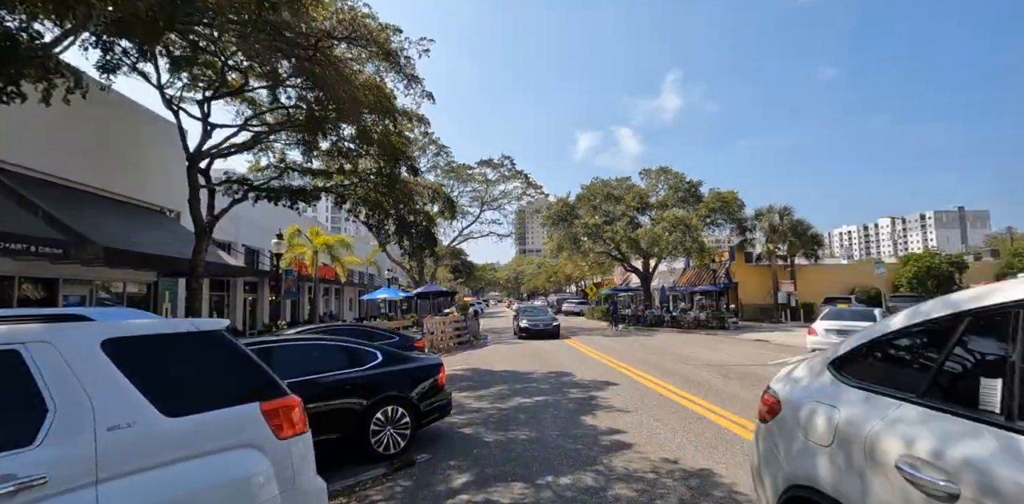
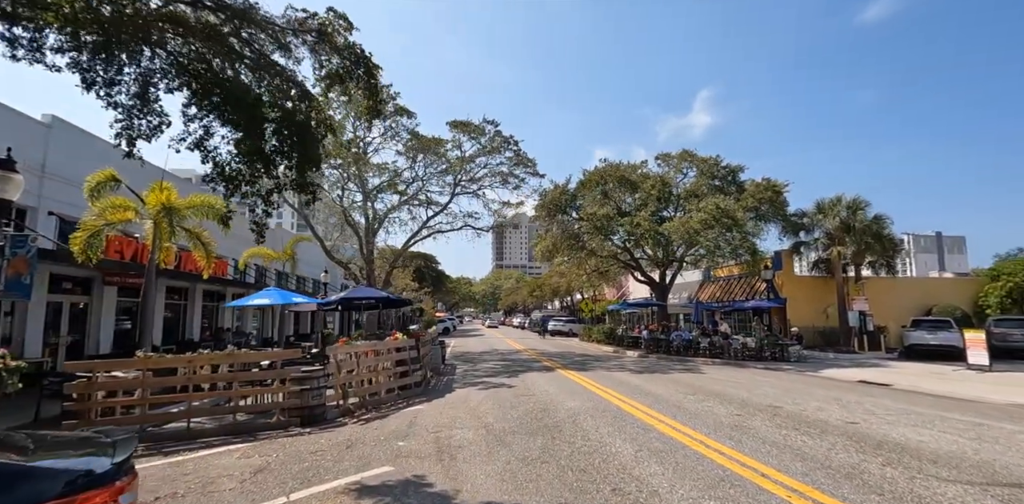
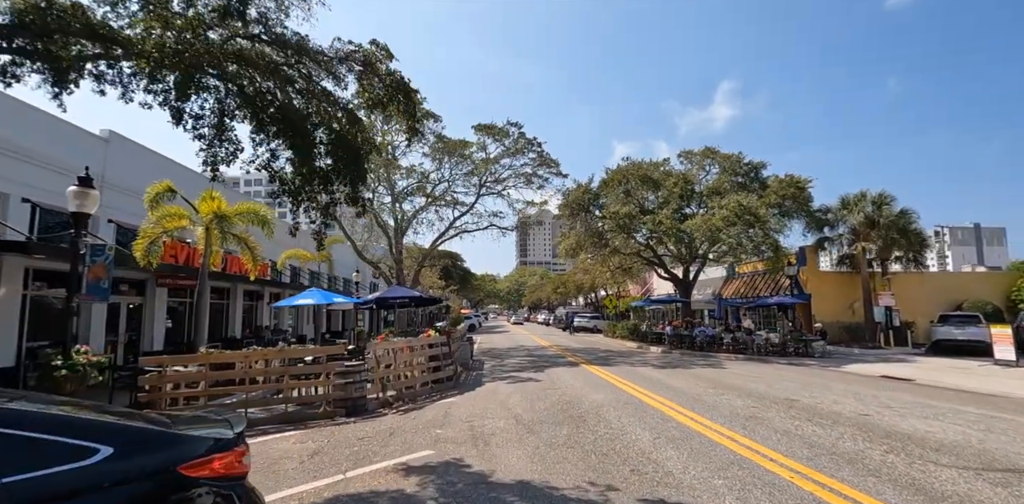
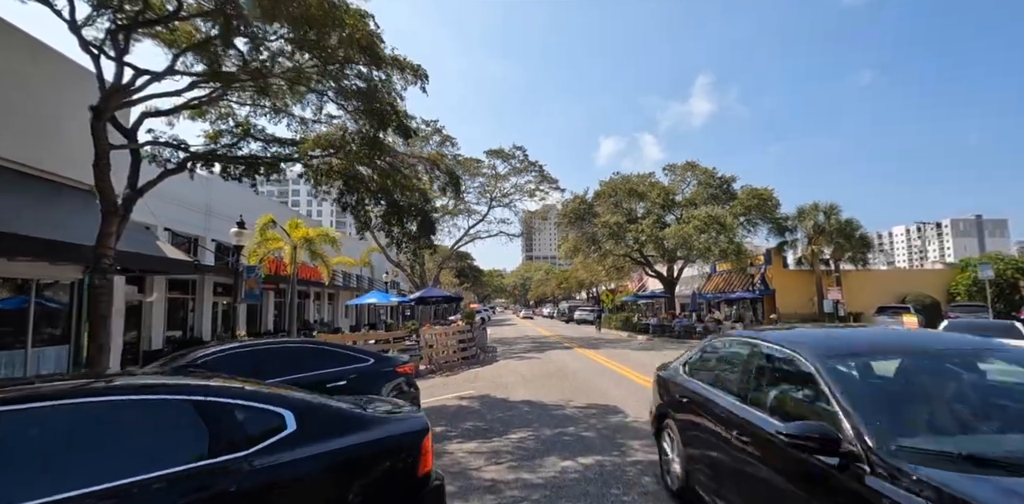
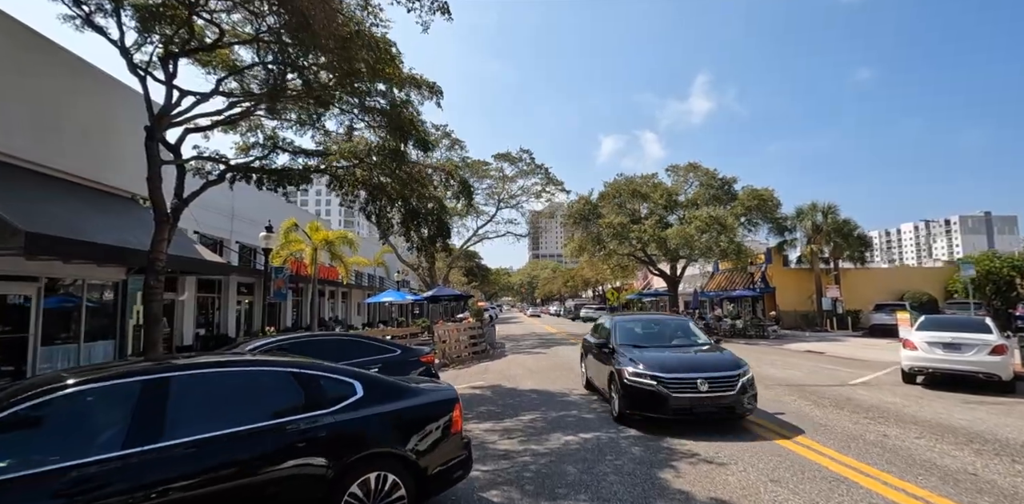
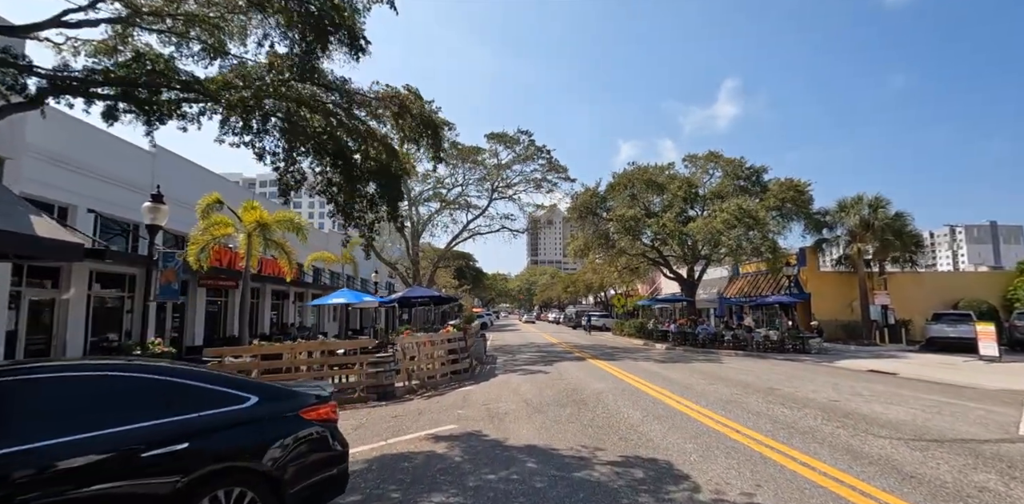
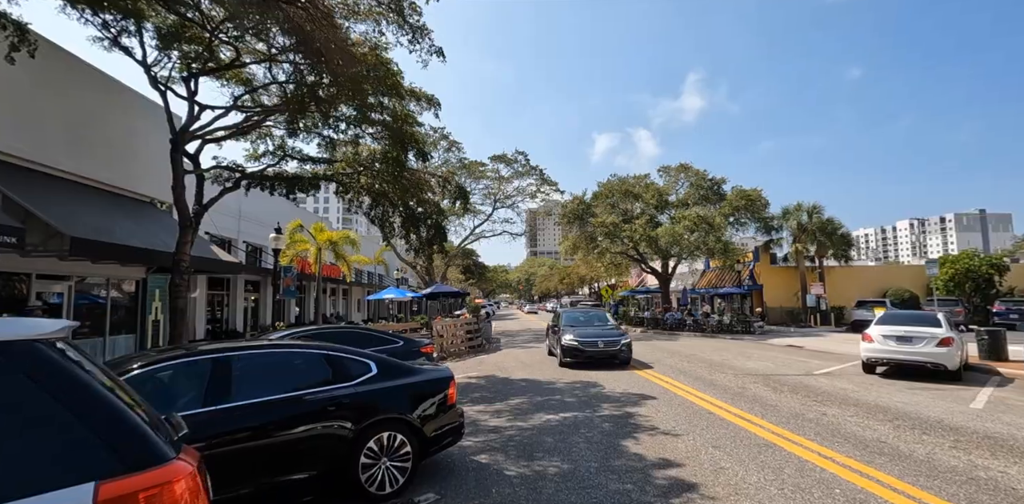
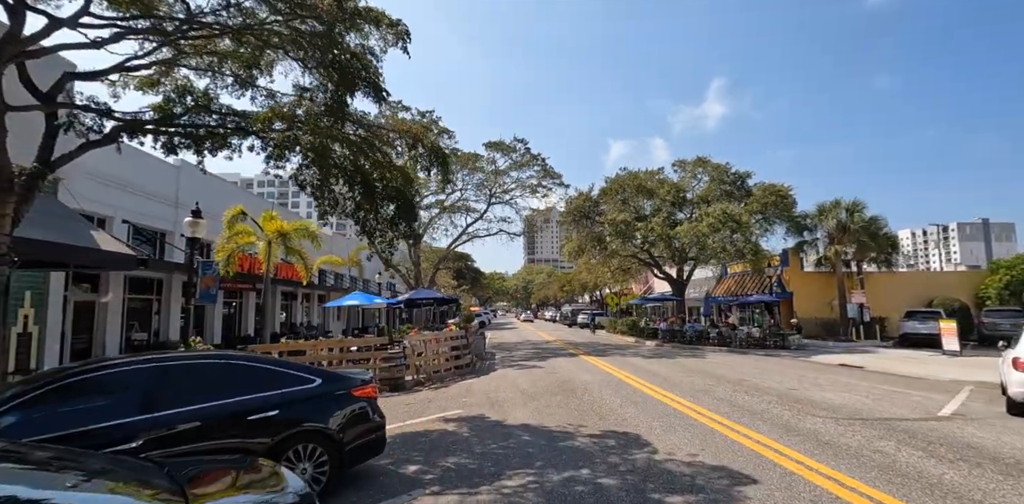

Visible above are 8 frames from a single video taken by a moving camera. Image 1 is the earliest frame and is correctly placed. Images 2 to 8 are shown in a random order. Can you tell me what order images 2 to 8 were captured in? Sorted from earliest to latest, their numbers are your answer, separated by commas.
7, 5, 4, 8, 6, 3, 2
